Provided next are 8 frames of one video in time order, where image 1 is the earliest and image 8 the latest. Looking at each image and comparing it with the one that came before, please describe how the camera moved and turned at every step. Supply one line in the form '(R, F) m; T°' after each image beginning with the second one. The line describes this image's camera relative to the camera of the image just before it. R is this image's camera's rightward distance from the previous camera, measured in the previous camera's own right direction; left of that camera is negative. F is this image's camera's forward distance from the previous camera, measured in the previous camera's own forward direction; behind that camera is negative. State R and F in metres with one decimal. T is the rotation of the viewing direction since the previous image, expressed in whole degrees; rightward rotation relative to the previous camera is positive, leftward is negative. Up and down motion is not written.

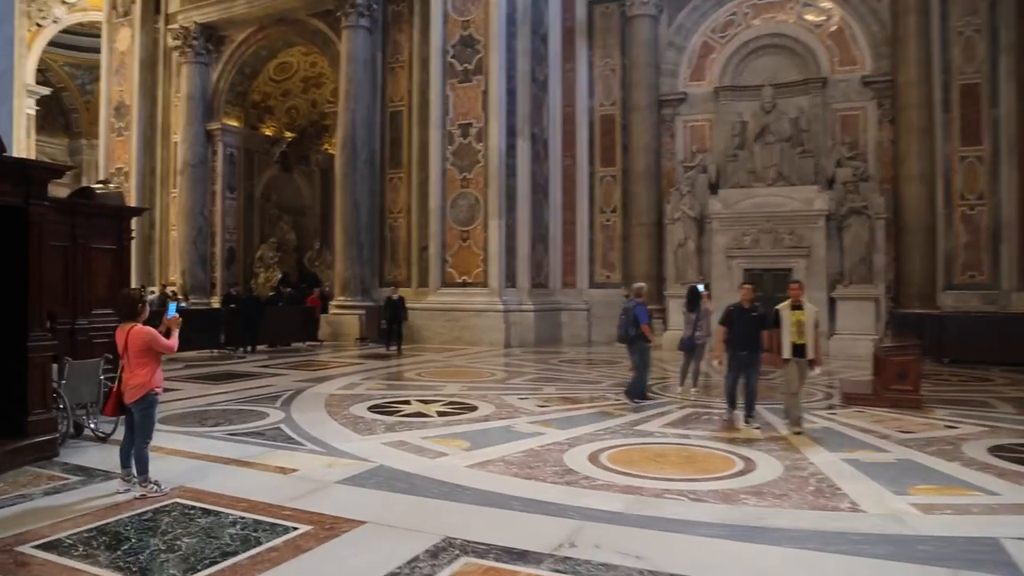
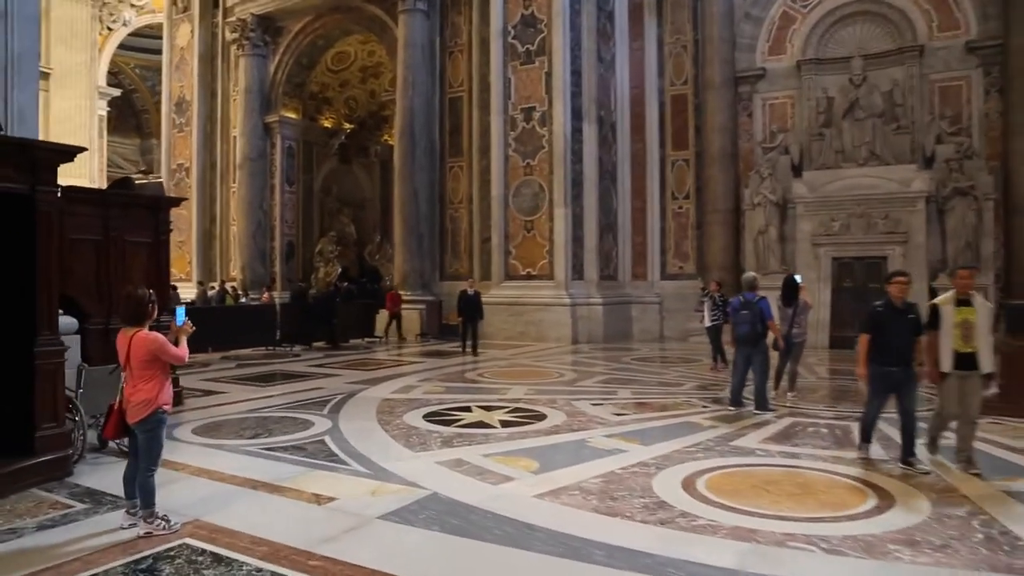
(-0.1, +0.8) m; -4°
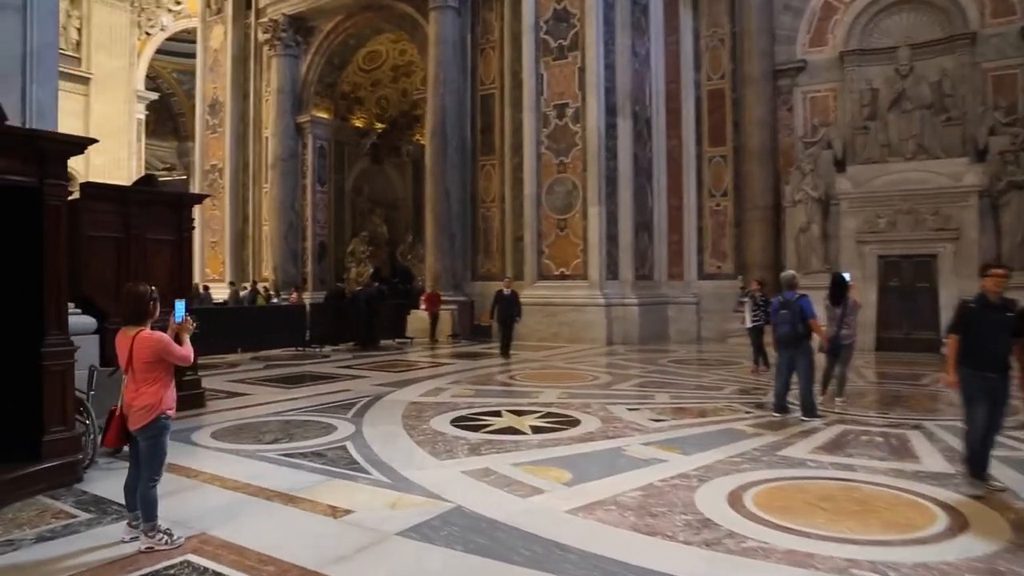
(0.0, +0.3) m; -2°
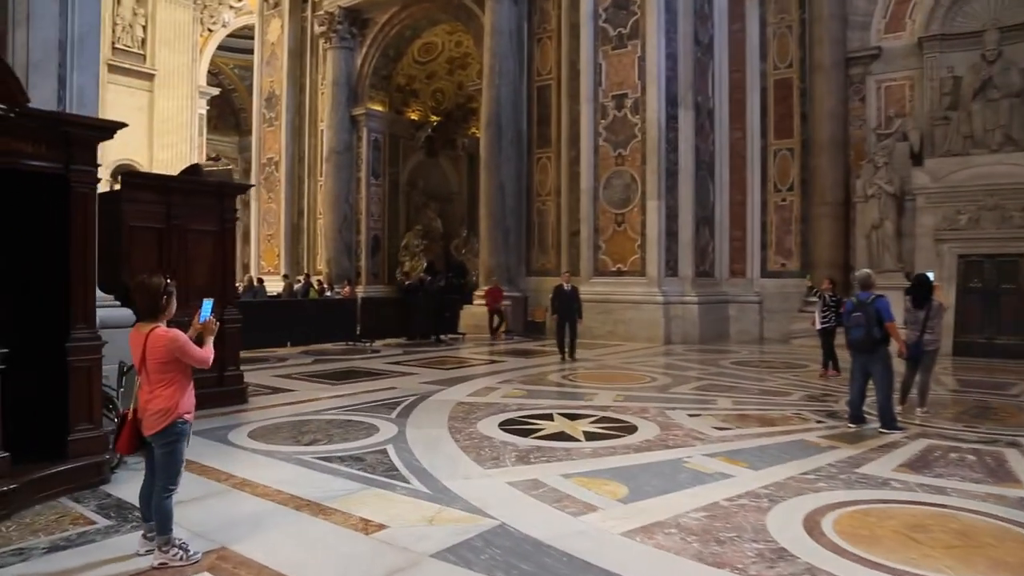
(0.0, +0.4) m; -4°
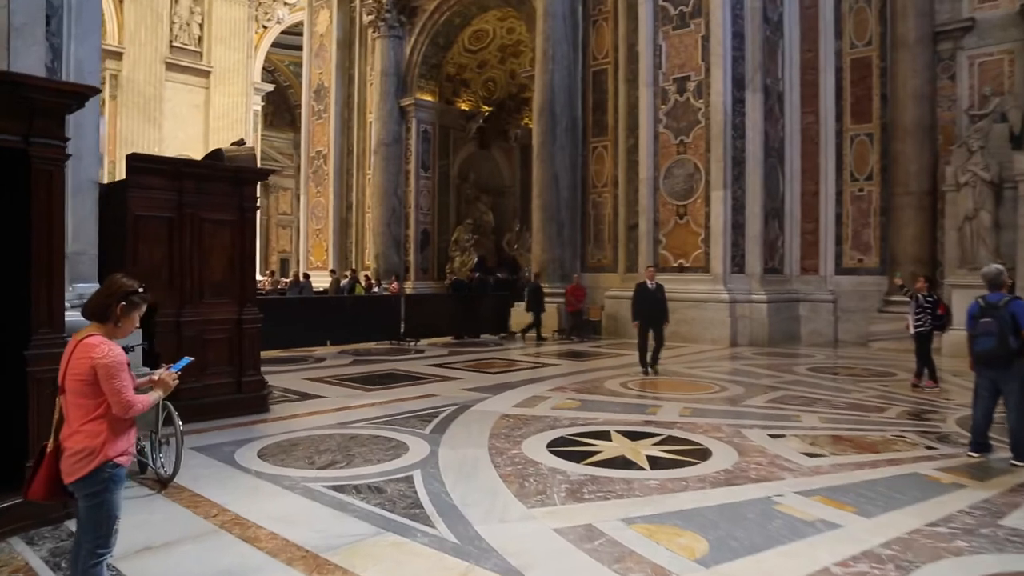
(0.0, +0.8) m; -4°
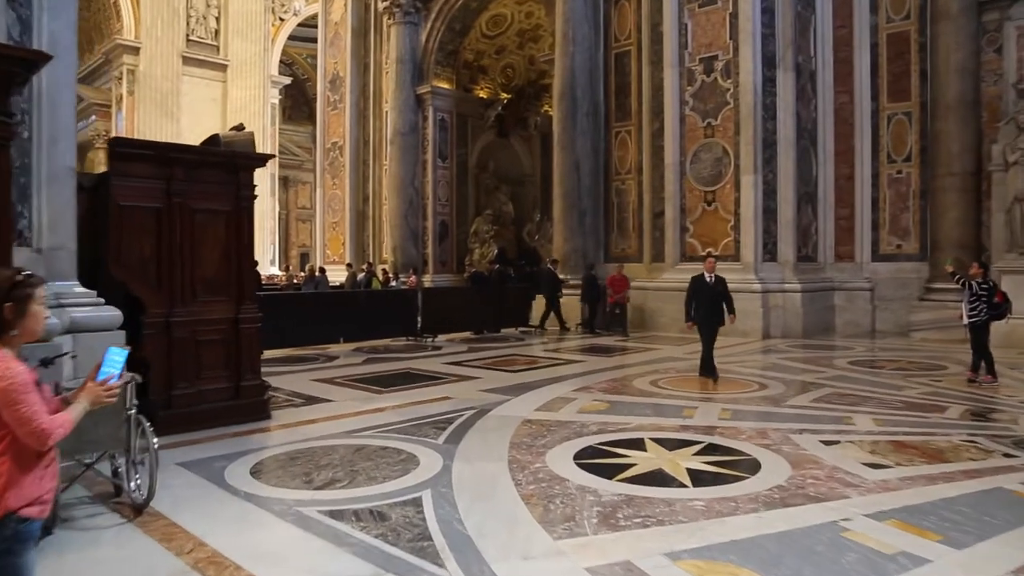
(0.0, +0.5) m; -2°
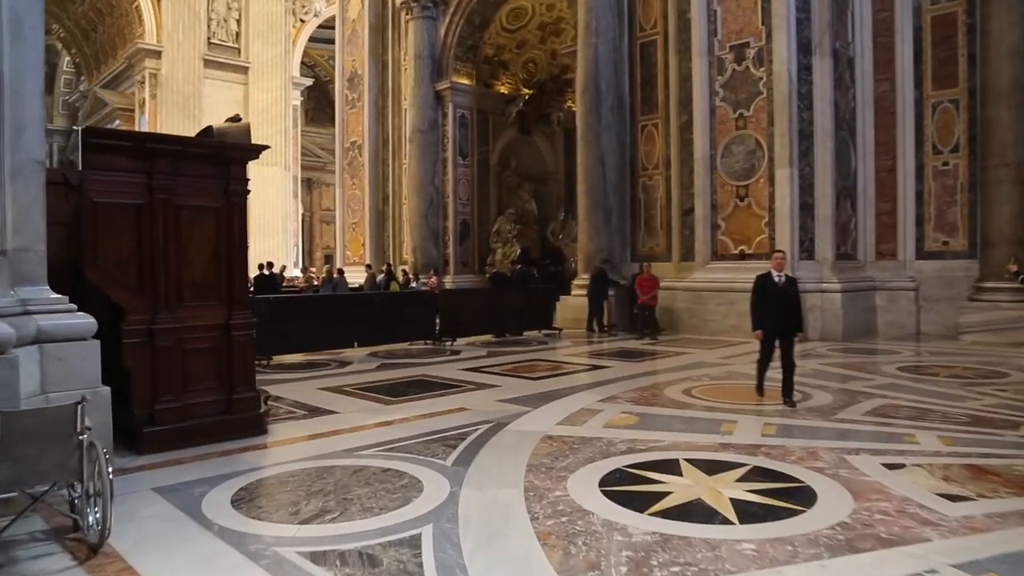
(0.0, +0.5) m; -2°
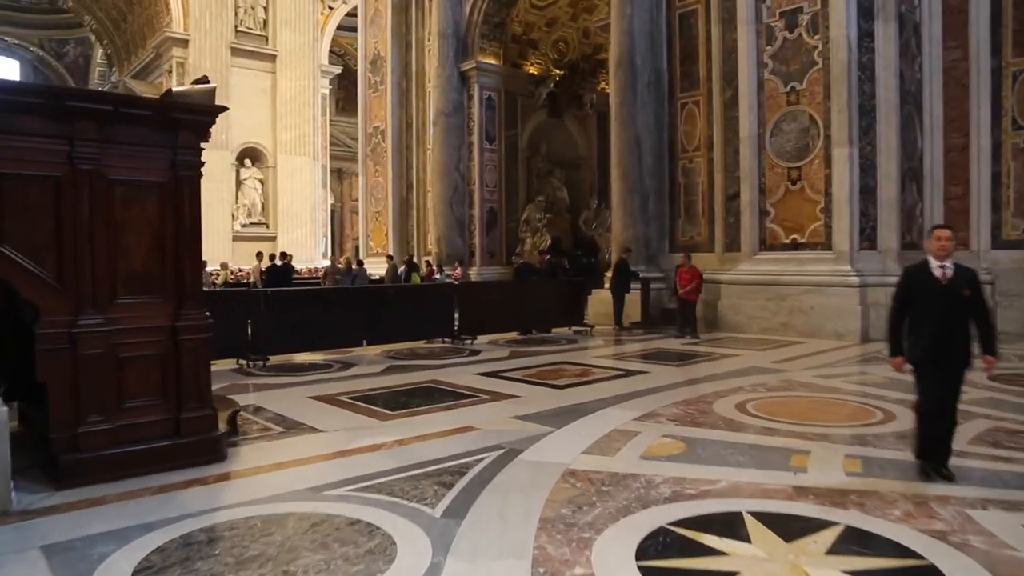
(+0.1, +1.0) m; -2°
